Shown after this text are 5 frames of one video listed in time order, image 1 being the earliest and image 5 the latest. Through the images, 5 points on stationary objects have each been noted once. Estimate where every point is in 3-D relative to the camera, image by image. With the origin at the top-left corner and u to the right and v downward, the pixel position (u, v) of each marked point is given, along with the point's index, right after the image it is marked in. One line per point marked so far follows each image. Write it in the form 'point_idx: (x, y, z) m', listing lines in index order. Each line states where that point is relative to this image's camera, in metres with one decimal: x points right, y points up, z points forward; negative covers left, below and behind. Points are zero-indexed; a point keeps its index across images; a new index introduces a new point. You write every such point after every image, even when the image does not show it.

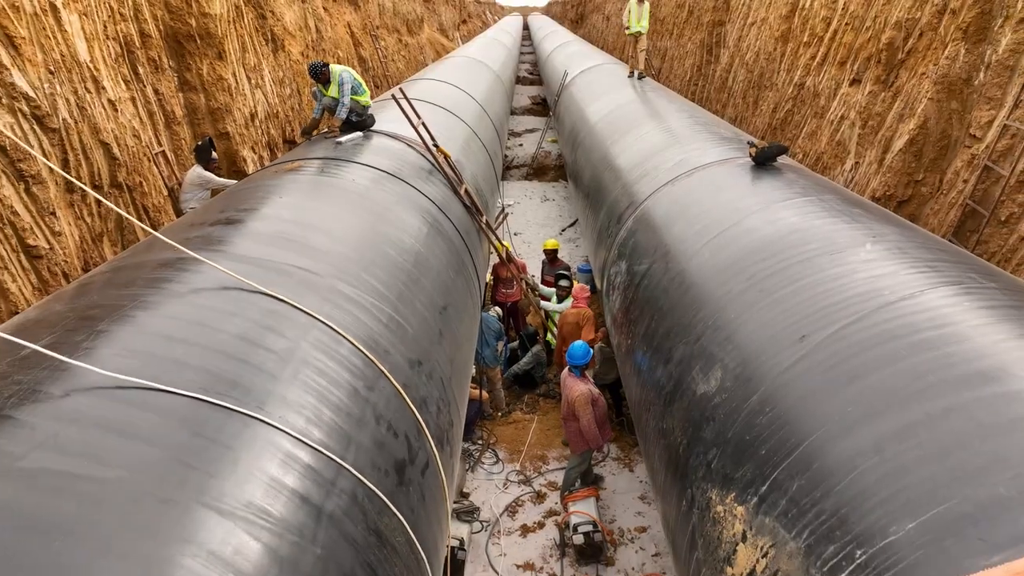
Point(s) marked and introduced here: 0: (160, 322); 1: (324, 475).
0: (-0.9, -0.1, +1.4) m
1: (-0.4, -0.4, +1.3) m
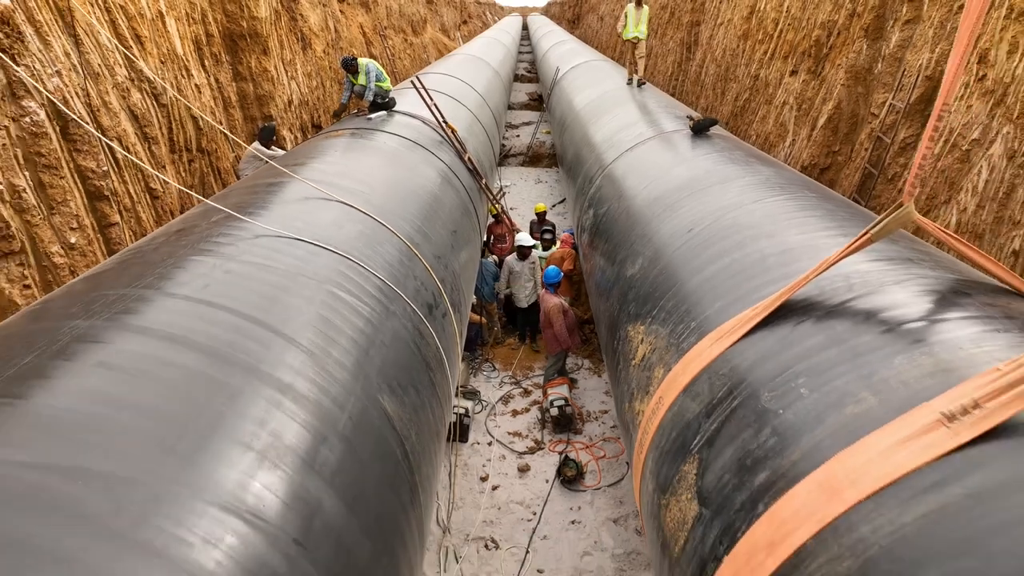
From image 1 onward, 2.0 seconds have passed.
0: (-0.9, +0.3, +2.3) m
1: (-0.5, 0.0, +2.1) m
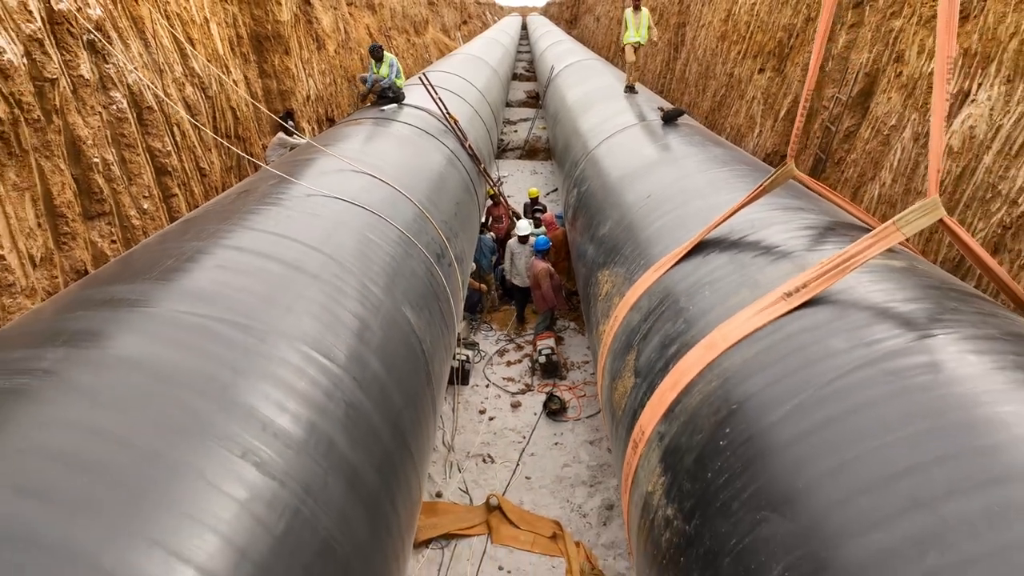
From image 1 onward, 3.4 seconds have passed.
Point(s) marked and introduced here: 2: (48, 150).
0: (-0.9, +0.6, +2.8) m
1: (-0.5, +0.2, +2.7) m
2: (-2.2, +0.6, +2.7) m
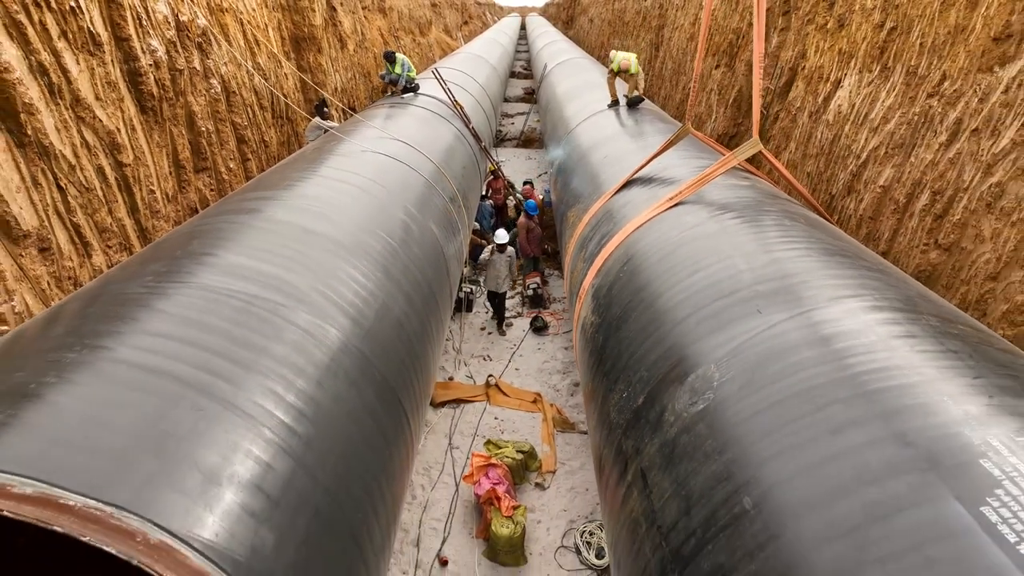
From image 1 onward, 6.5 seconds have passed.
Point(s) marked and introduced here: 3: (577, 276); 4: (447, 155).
0: (-1.0, +1.0, +4.0) m
1: (-0.6, +0.7, +3.8) m
2: (-2.2, +1.1, +3.8) m
3: (+0.4, +0.1, +3.3) m
4: (-0.5, +1.1, +4.8) m
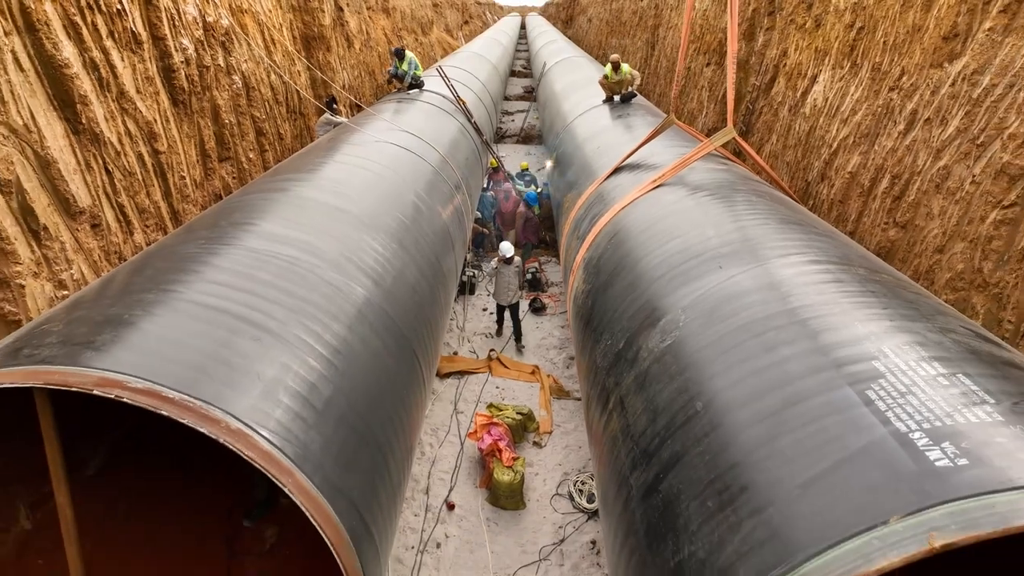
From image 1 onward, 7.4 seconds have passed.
0: (-1.0, +1.2, +4.3) m
1: (-0.6, +0.8, +4.2) m
2: (-2.2, +1.3, +4.1) m
3: (+0.4, +0.2, +3.7) m
4: (-0.5, +1.3, +5.1) m
